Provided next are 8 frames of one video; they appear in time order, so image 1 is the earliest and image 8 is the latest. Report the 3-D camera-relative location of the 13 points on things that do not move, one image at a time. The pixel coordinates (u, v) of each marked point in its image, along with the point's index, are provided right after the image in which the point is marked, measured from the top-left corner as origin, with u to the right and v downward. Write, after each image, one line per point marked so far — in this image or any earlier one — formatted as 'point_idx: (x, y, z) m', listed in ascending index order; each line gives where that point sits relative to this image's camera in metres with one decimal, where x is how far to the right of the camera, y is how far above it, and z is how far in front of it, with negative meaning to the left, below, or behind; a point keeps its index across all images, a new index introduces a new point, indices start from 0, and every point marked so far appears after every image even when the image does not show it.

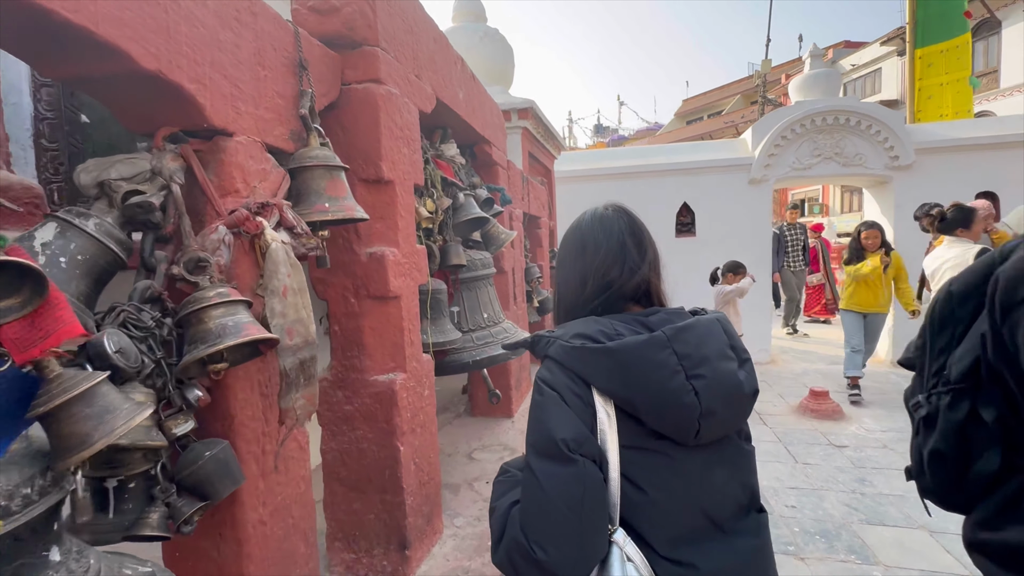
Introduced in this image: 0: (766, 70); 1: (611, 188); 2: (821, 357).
0: (+8.0, +6.8, +16.0) m
1: (+1.5, +1.5, +7.7) m
2: (+4.4, -1.0, +7.2) m
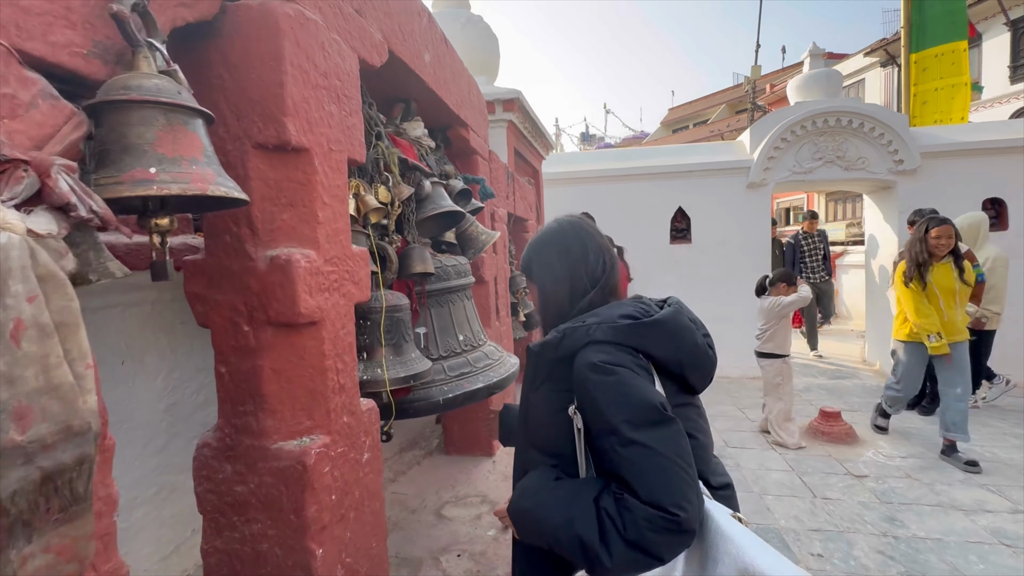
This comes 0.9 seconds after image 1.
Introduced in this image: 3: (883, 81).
0: (+7.6, +6.5, +15.8) m
1: (+1.3, +1.4, +7.2) m
2: (+4.2, -1.2, +6.8) m
3: (+13.8, +7.6, +18.8) m
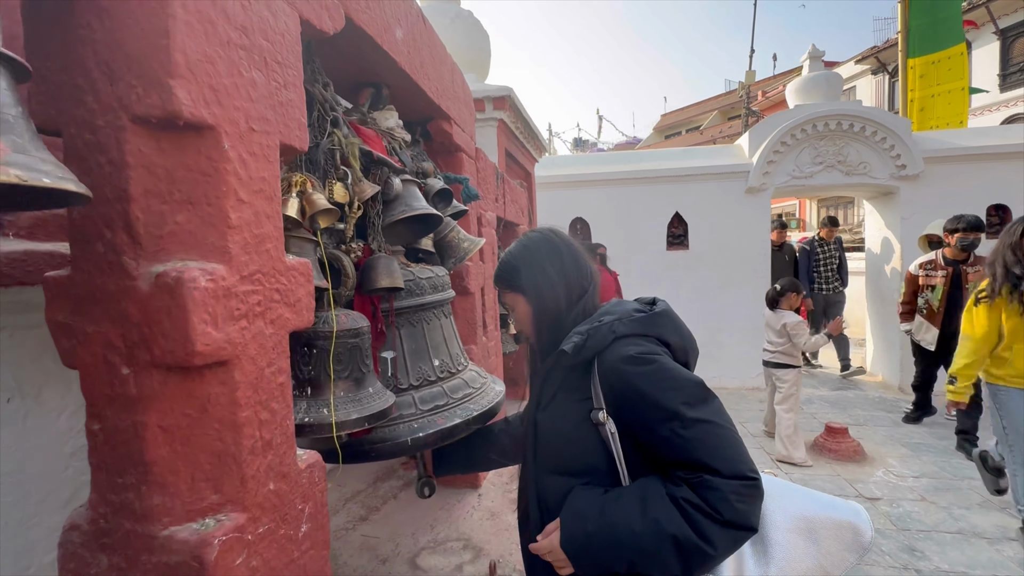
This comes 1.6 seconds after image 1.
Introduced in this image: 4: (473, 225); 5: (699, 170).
0: (+7.4, +6.3, +15.7) m
1: (+1.2, +1.3, +7.0) m
2: (+4.1, -1.3, +6.6) m
3: (+13.5, +7.4, +18.8) m
4: (-0.2, +0.3, +2.4) m
5: (+2.4, +1.6, +6.7) m
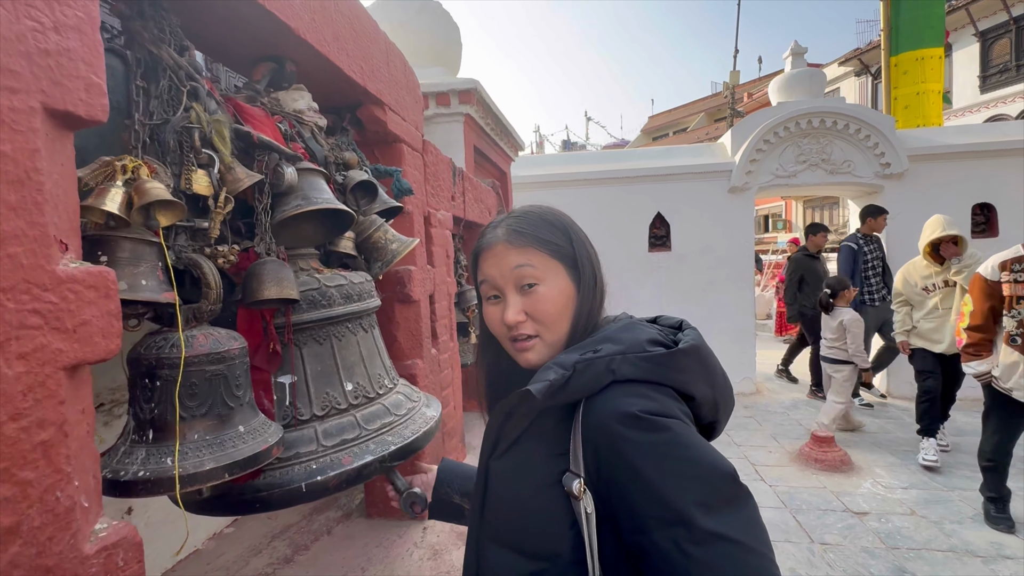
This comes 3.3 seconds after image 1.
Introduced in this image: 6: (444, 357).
0: (+6.8, +6.3, +15.6) m
1: (+0.9, +1.2, +6.8) m
2: (+3.8, -1.3, +6.4) m
3: (+12.9, +7.4, +18.9) m
4: (-0.4, +0.3, +2.1) m
5: (+2.1, +1.5, +6.5) m
6: (-0.3, -0.3, +2.4) m
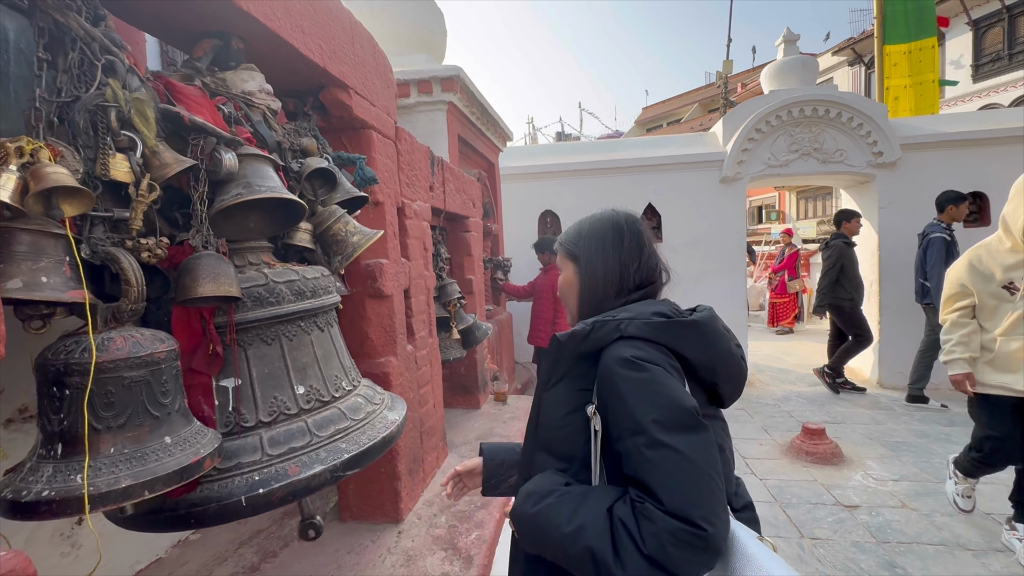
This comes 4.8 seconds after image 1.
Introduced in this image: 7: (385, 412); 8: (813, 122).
0: (+6.6, +6.6, +15.5) m
1: (+0.7, +1.3, +6.7) m
2: (+3.7, -1.2, +6.4) m
3: (+12.6, +7.7, +18.8) m
4: (-0.5, +0.3, +2.0) m
5: (+2.0, +1.6, +6.4) m
6: (-0.4, -0.3, +2.4) m
7: (-0.3, -0.3, +1.4) m
8: (+3.7, +2.0, +6.1) m
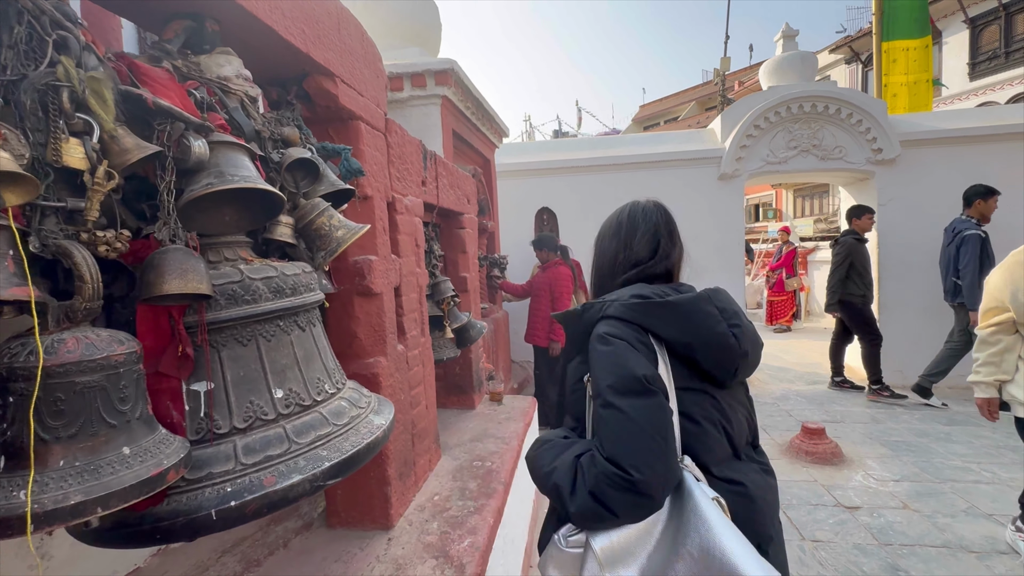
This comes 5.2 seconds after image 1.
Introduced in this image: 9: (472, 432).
0: (+6.5, +6.6, +15.4) m
1: (+0.7, +1.4, +6.6) m
2: (+3.6, -1.1, +6.4) m
3: (+12.5, +7.8, +18.8) m
4: (-0.5, +0.3, +2.0) m
5: (+1.9, +1.7, +6.3) m
6: (-0.4, -0.3, +2.3) m
7: (-0.4, -0.3, +1.3) m
8: (+3.6, +2.0, +6.1) m
9: (-0.2, -0.9, +3.0) m
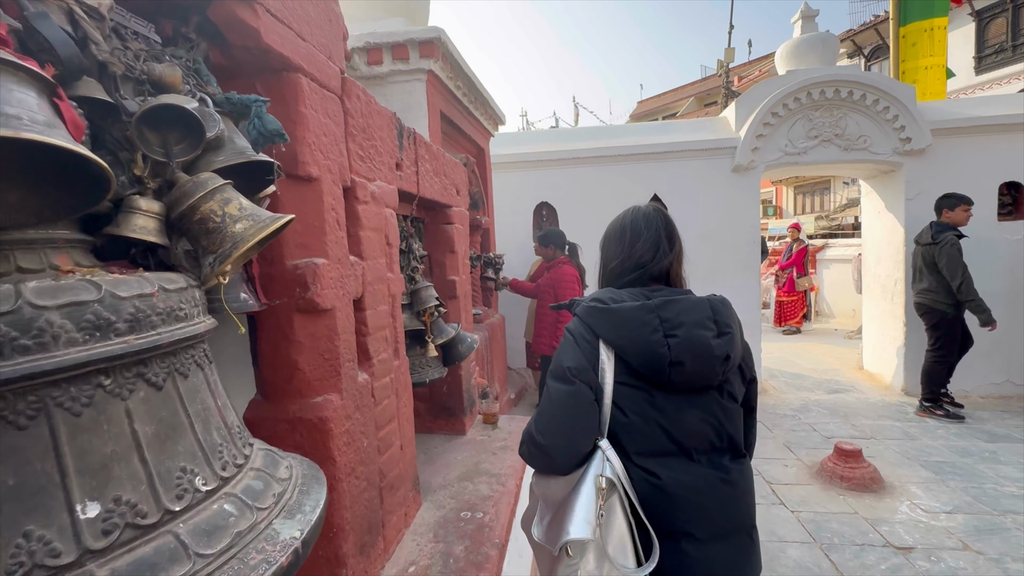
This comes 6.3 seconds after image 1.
0: (+6.4, +6.6, +14.9) m
1: (+0.6, +1.3, +6.1) m
2: (+3.6, -1.2, +5.9) m
3: (+12.4, +7.9, +18.3) m
4: (-0.5, +0.3, +1.5) m
5: (+1.9, +1.6, +5.8) m
6: (-0.5, -0.3, +1.8) m
7: (-0.4, -0.4, +0.8) m
8: (+3.6, +2.0, +5.6) m
9: (-0.3, -0.9, +2.5) m
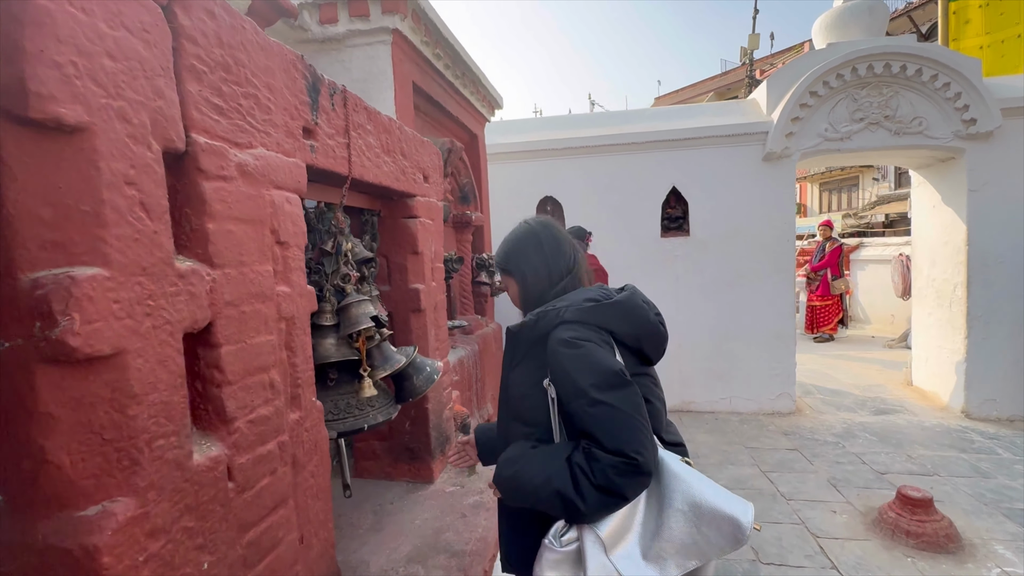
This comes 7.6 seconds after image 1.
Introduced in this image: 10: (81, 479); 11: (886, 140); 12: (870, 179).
0: (+6.7, +6.6, +14.1) m
1: (+0.6, +1.3, +5.5) m
2: (+3.6, -1.2, +5.2) m
3: (+12.8, +7.8, +17.3) m
4: (-0.7, +0.2, +0.9) m
5: (+1.9, +1.6, +5.1) m
6: (-0.6, -0.4, +1.2) m
7: (-0.5, -0.4, +0.2) m
8: (+3.6, +2.0, +4.9) m
9: (-0.4, -0.9, +1.9) m
10: (-0.7, -0.3, +0.8) m
11: (+3.6, +1.4, +4.8) m
12: (+12.5, +3.8, +17.6) m
